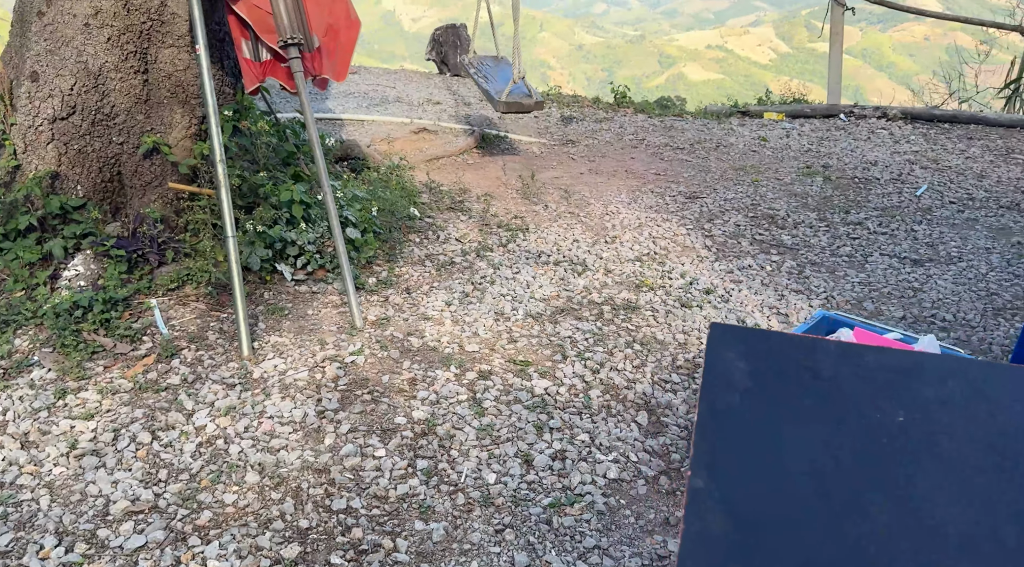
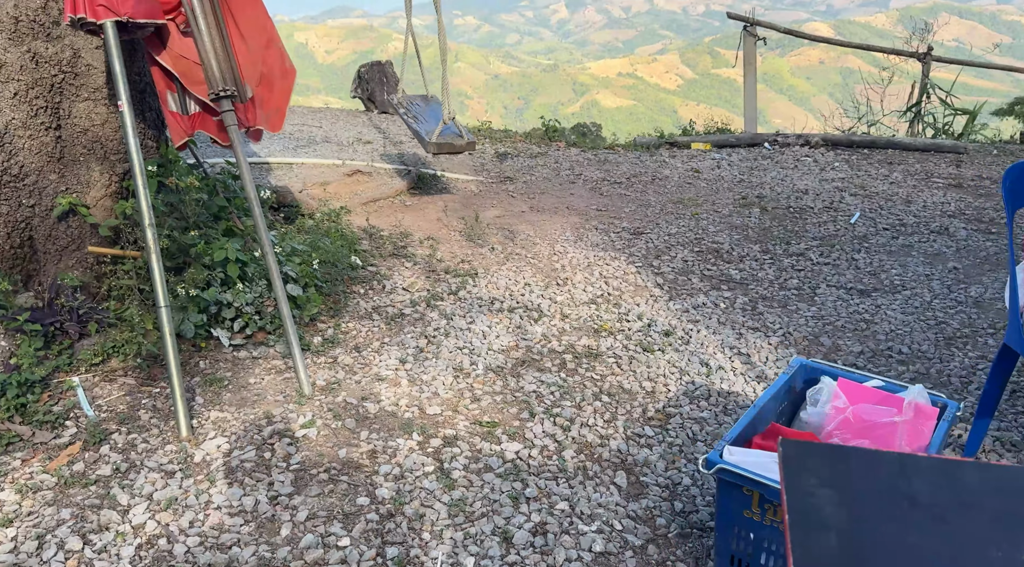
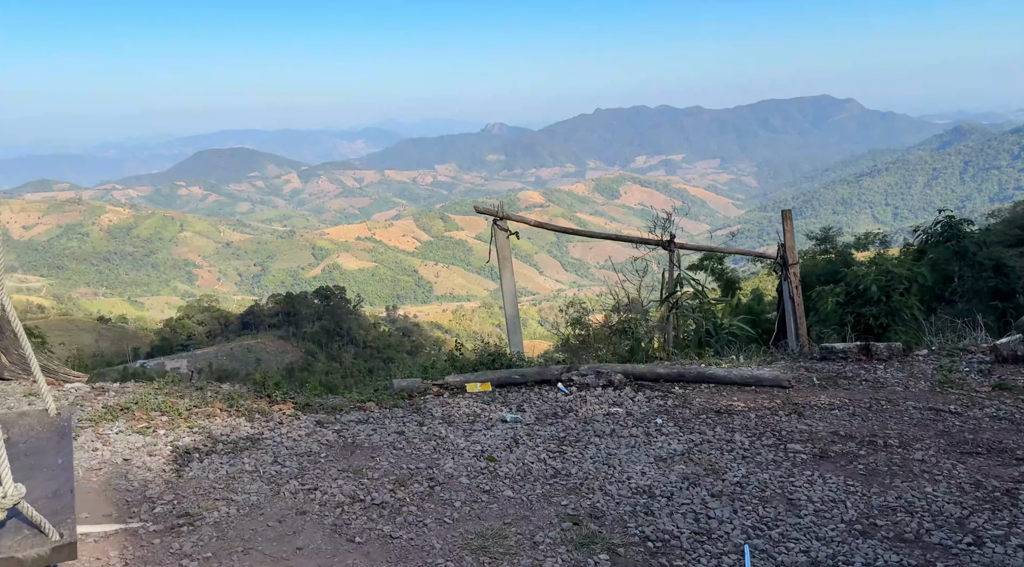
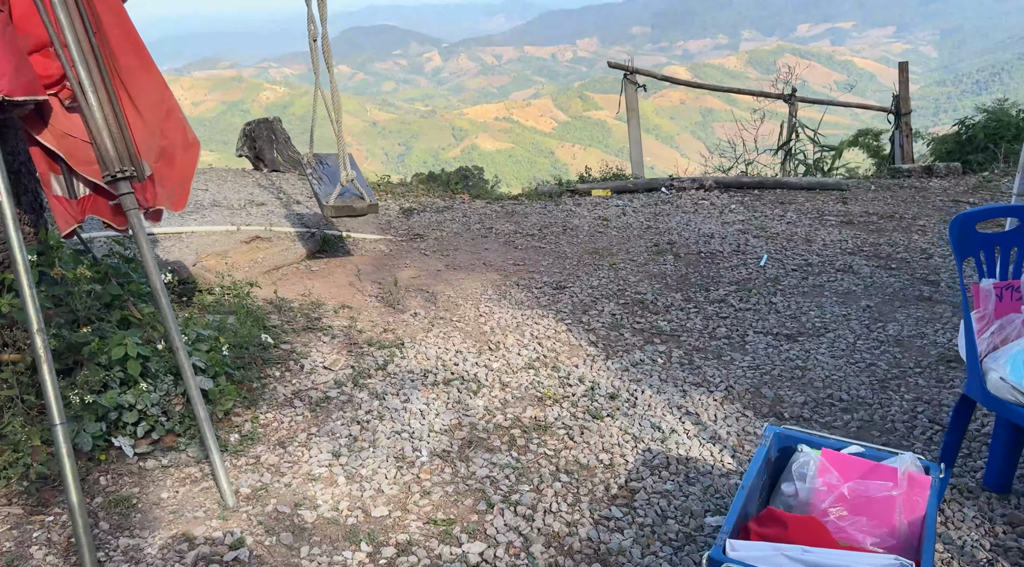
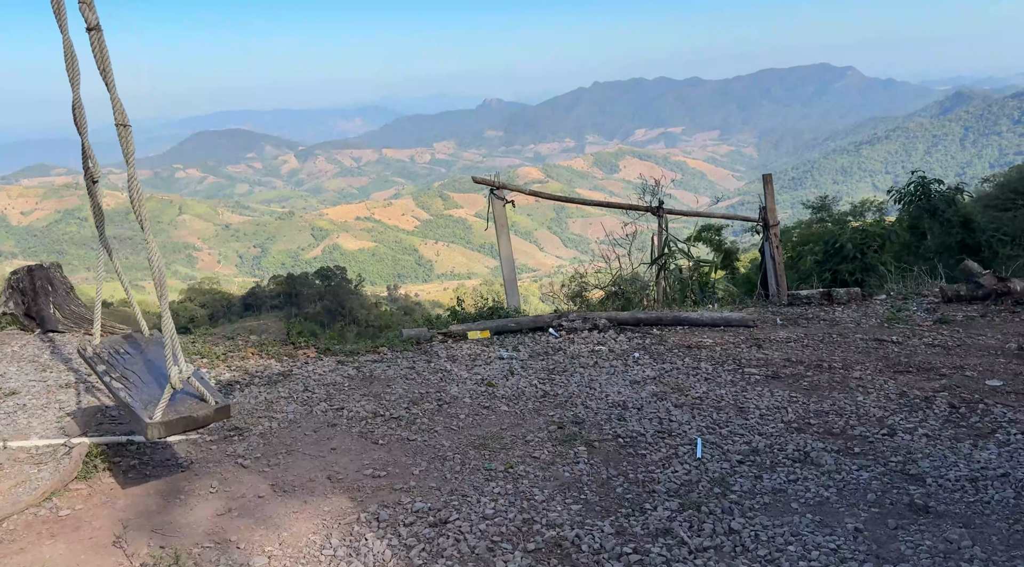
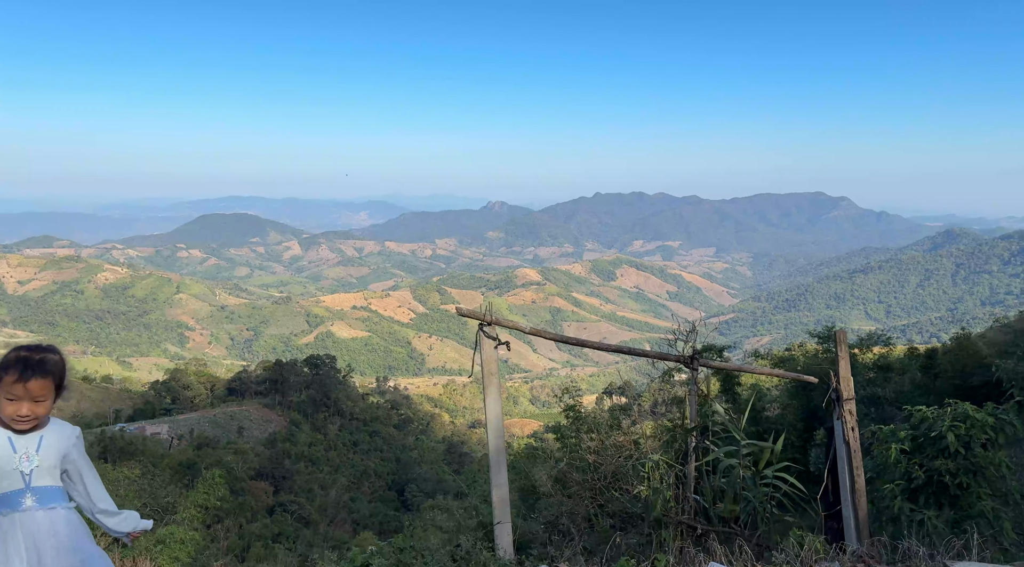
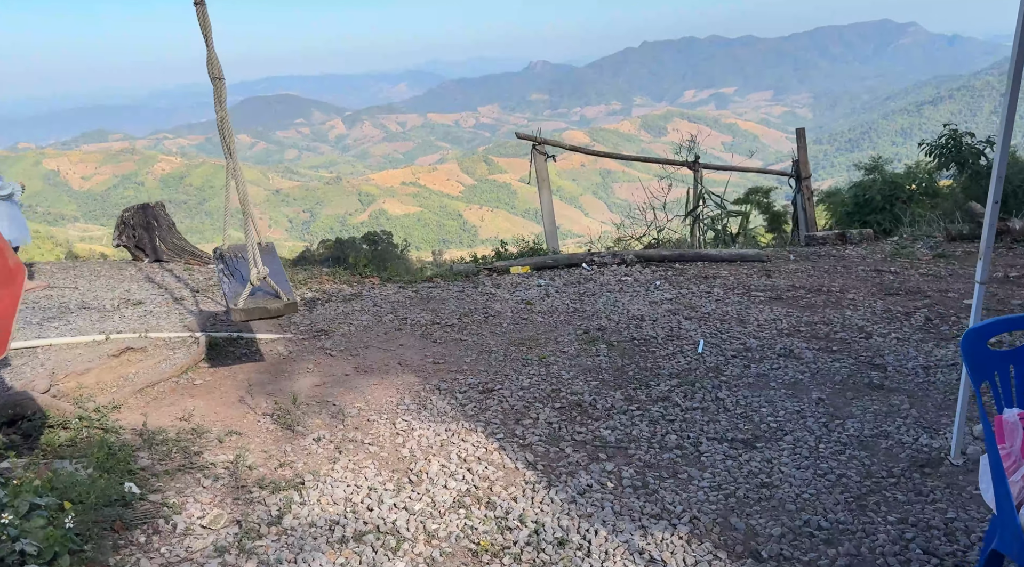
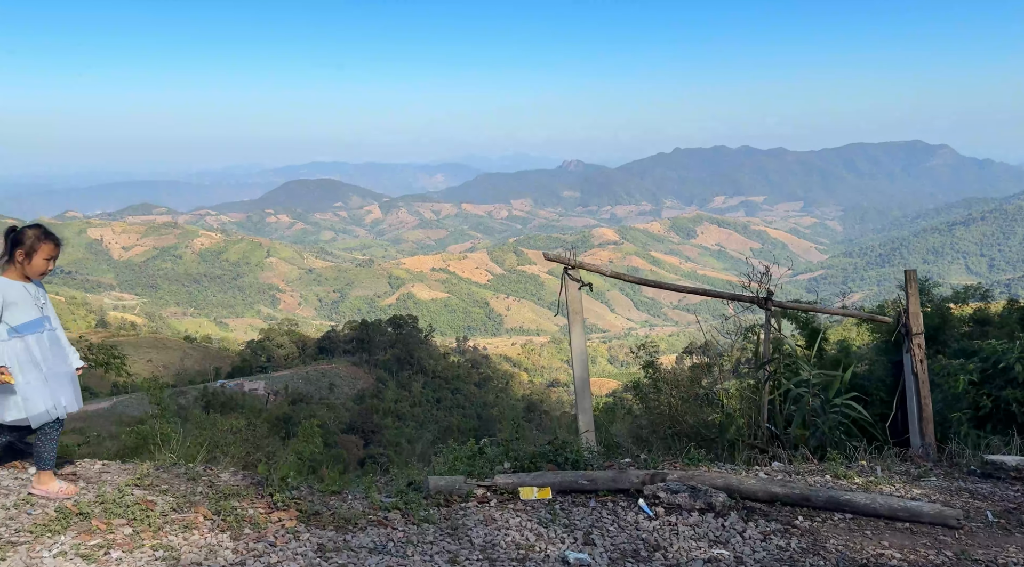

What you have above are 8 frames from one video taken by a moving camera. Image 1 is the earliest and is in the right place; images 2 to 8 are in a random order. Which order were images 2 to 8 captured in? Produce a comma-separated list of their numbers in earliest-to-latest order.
2, 4, 7, 5, 3, 8, 6
